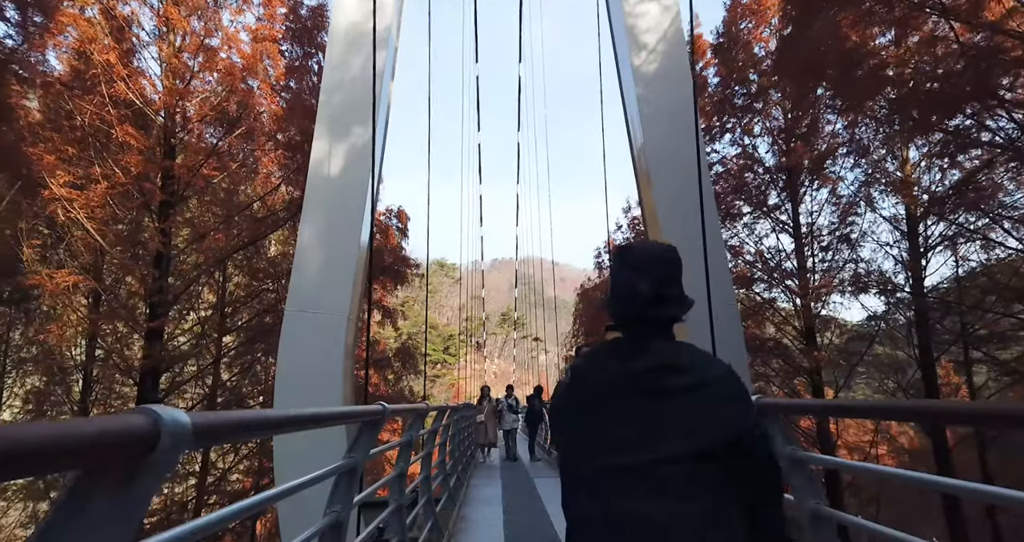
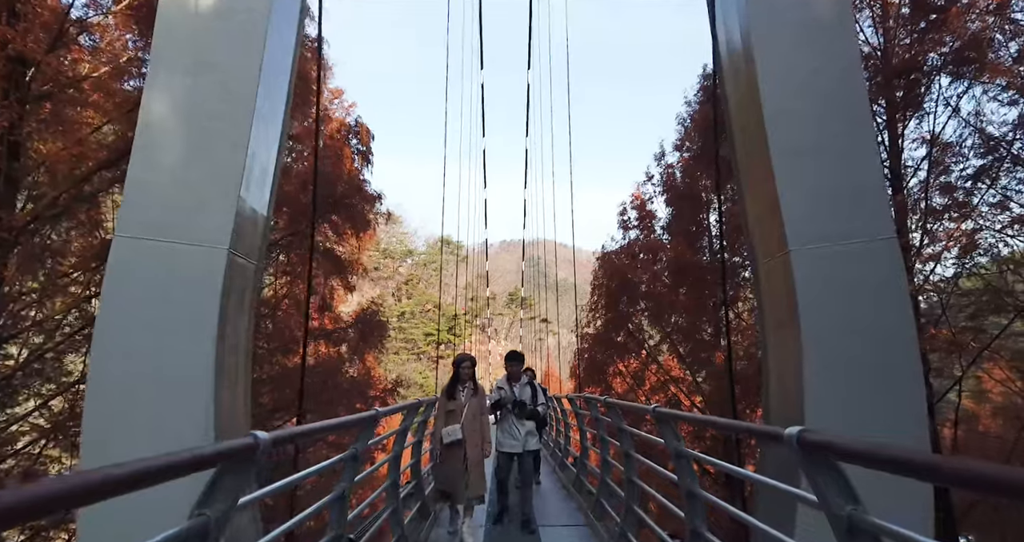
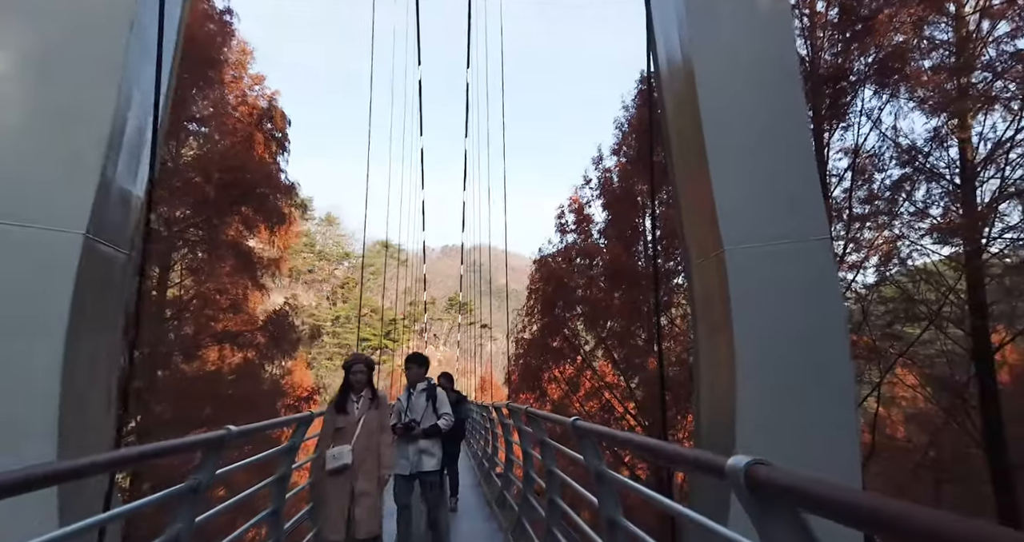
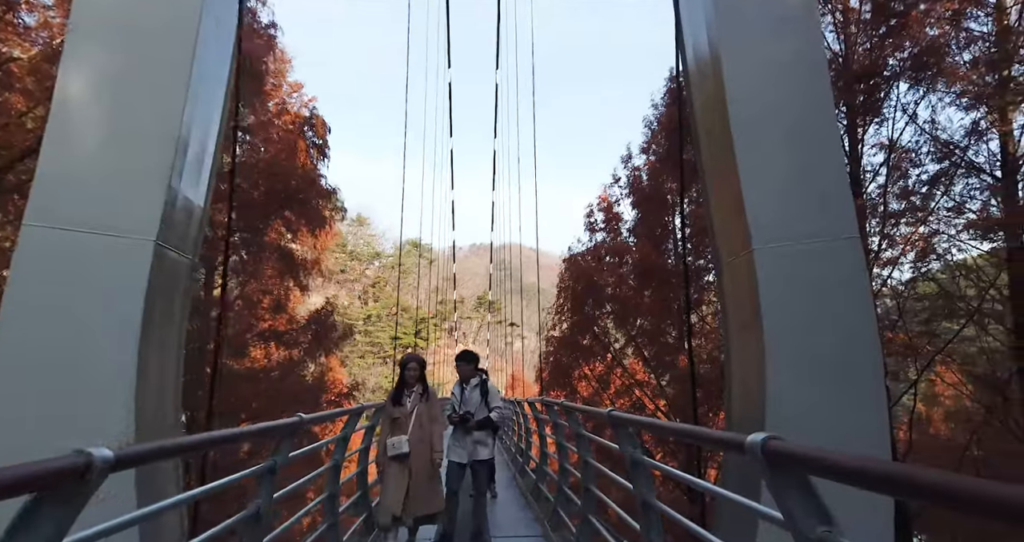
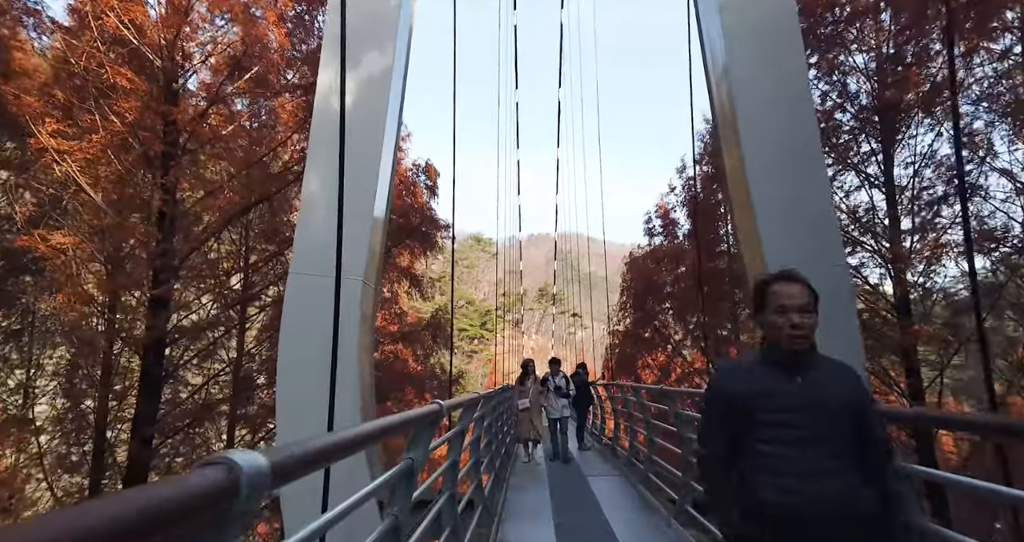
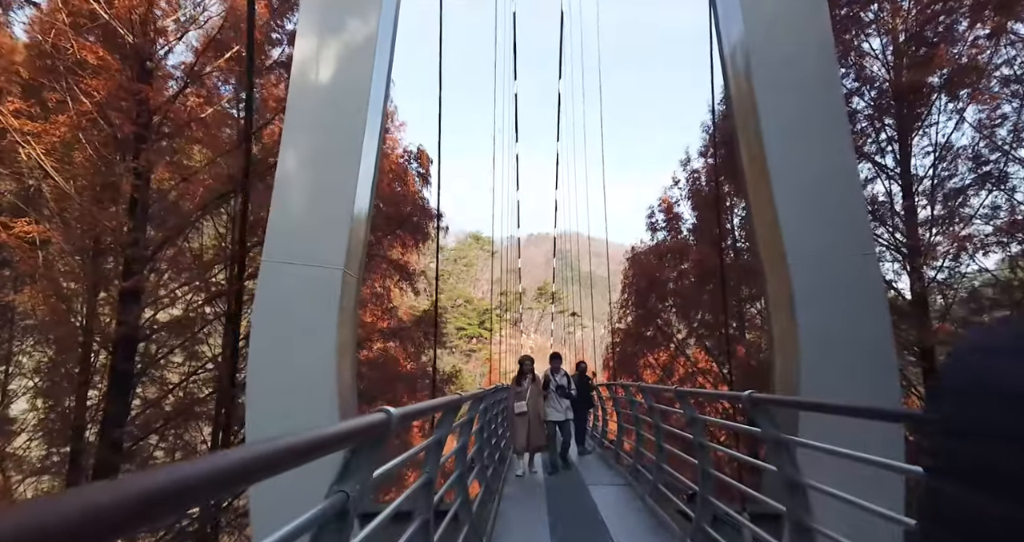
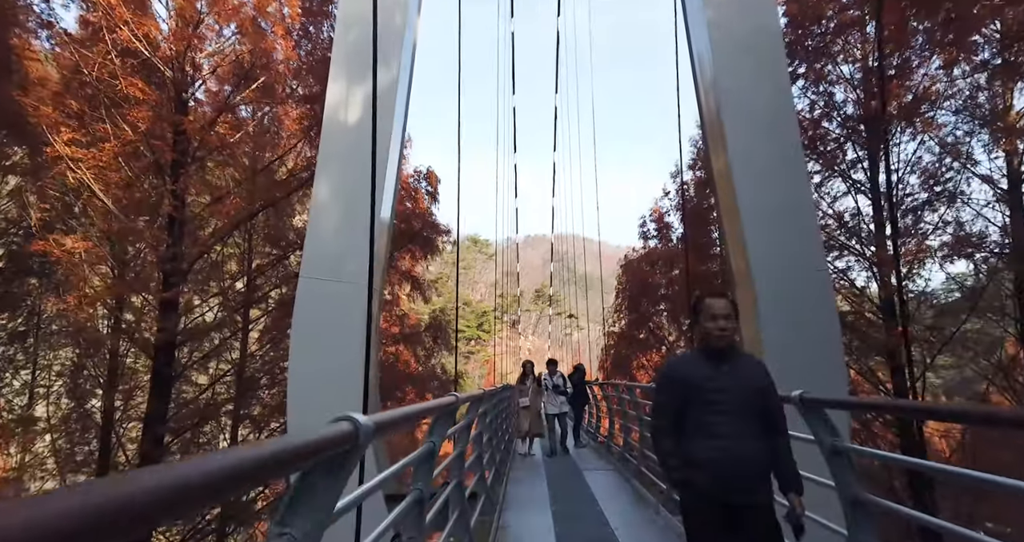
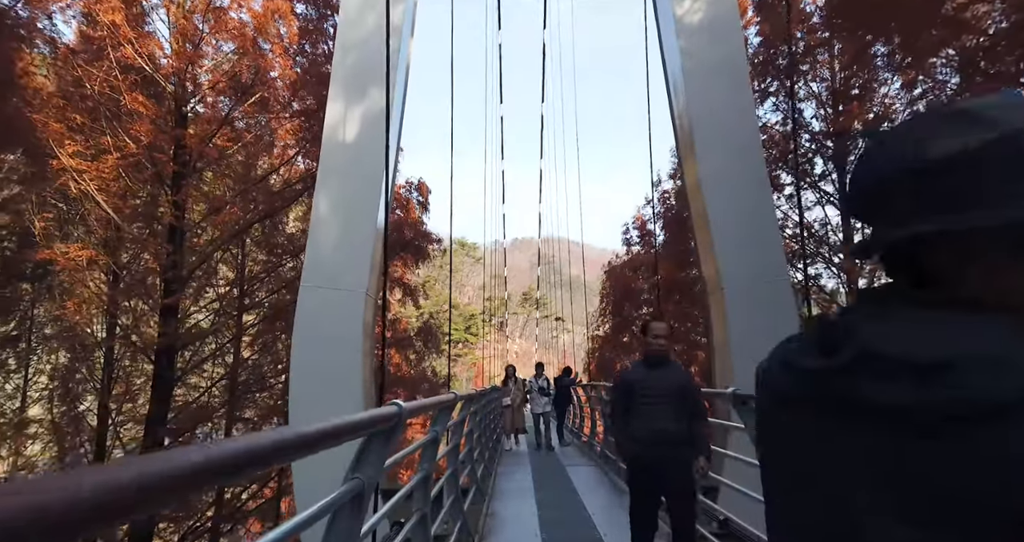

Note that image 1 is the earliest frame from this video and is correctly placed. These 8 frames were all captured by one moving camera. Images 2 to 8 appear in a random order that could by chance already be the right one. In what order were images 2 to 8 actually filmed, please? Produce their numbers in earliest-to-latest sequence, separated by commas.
8, 7, 5, 6, 2, 4, 3
